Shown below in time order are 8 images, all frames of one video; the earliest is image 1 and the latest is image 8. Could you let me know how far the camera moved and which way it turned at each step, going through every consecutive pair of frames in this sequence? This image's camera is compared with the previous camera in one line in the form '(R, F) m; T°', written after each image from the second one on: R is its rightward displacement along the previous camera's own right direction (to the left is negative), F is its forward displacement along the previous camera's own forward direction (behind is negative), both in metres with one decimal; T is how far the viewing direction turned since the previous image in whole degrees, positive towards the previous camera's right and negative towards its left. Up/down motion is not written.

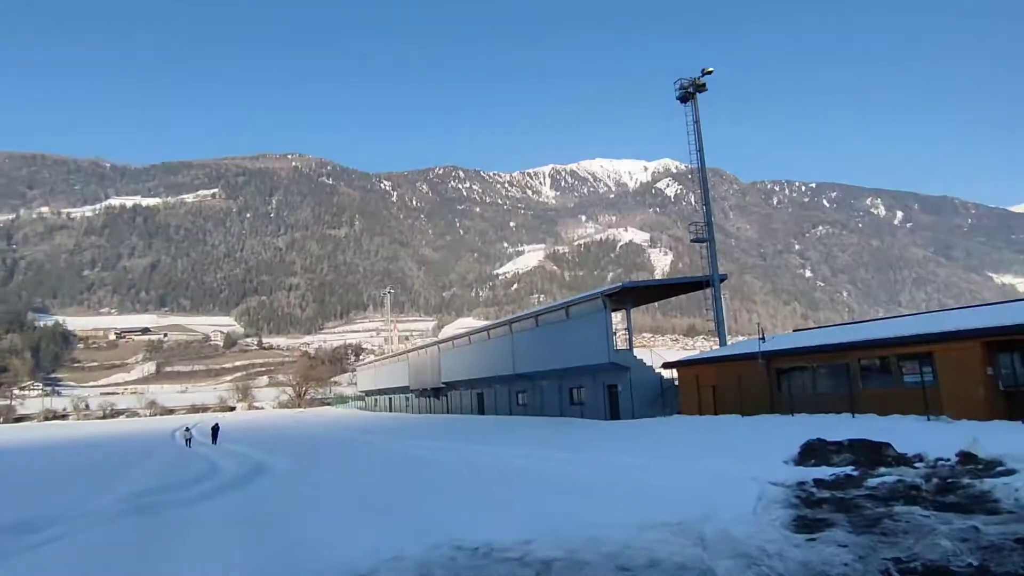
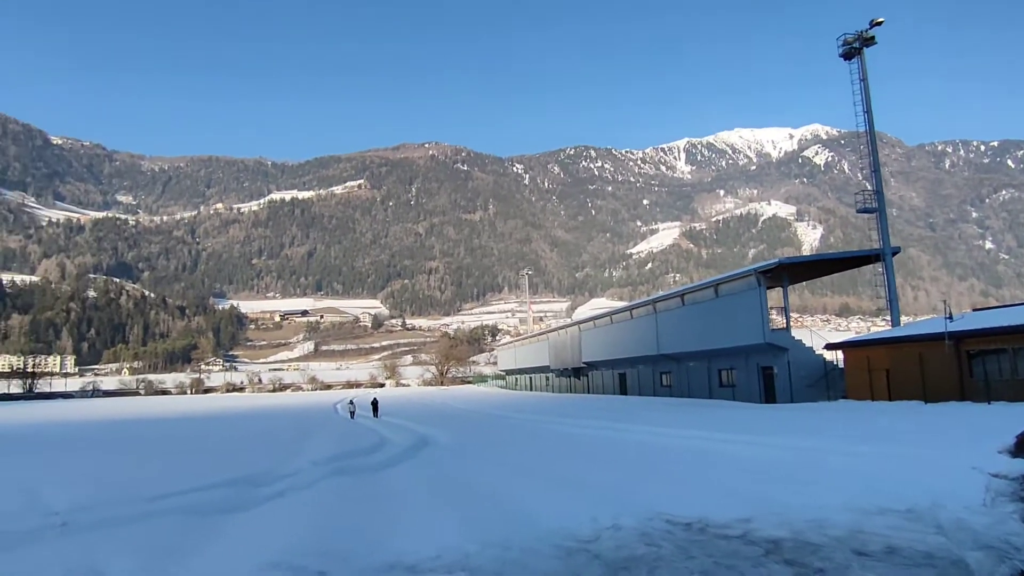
(-0.5, -0.1) m; -12°
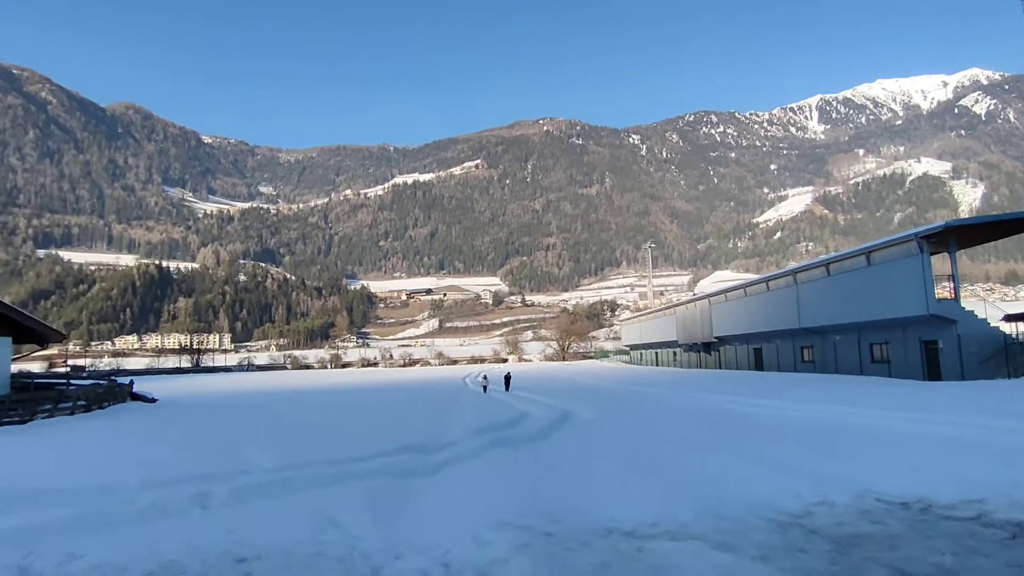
(-0.5, -0.1) m; -10°
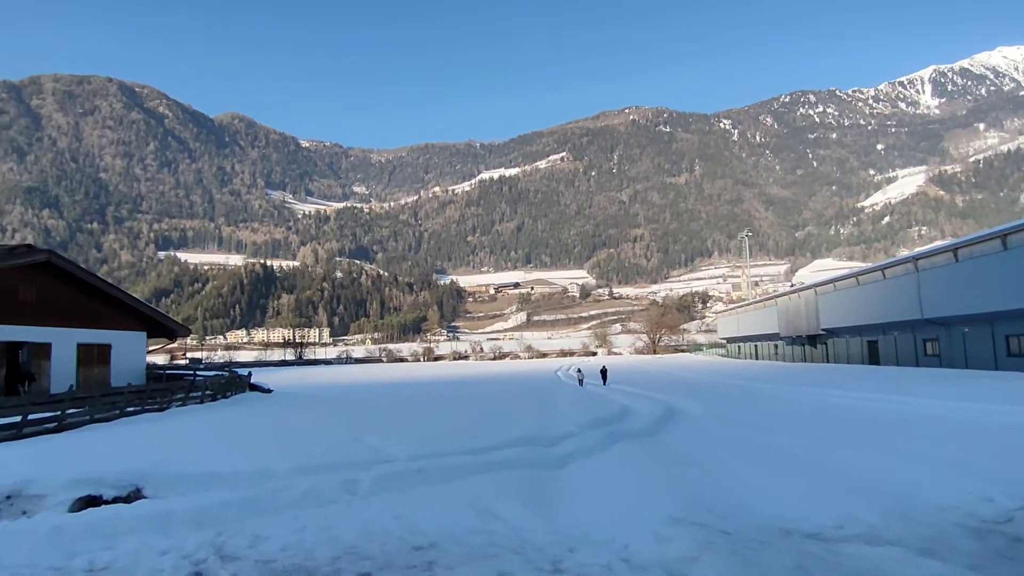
(-0.4, 0.0) m; -8°
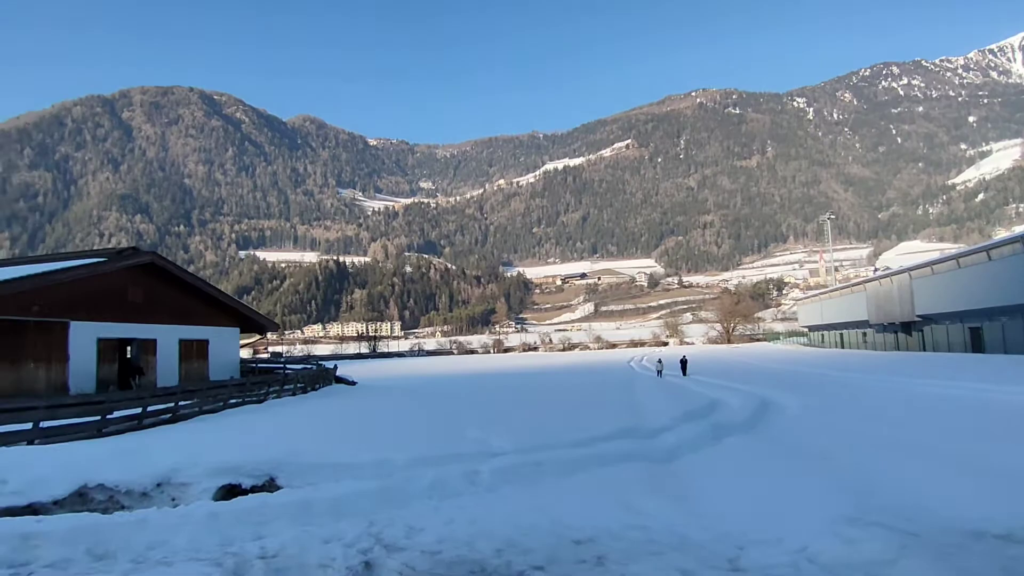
(-0.5, 0.0) m; -6°
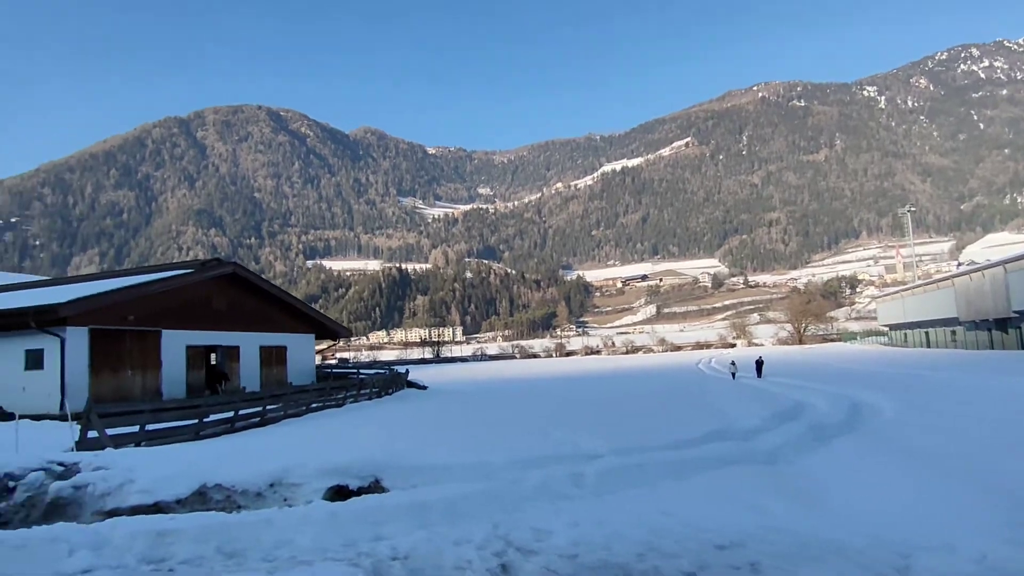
(-0.4, +0.1) m; -5°
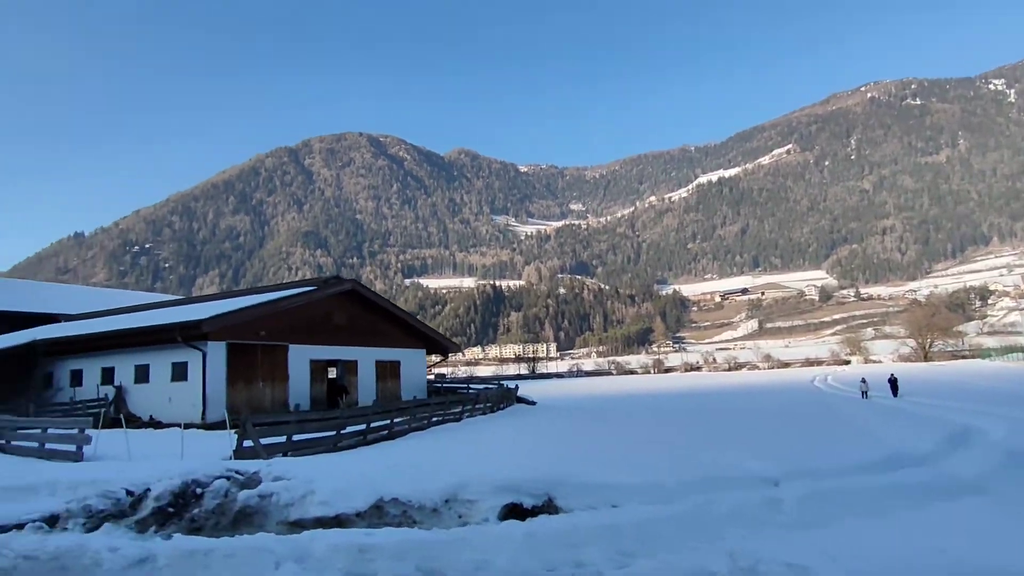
(-0.8, +0.3) m; -8°
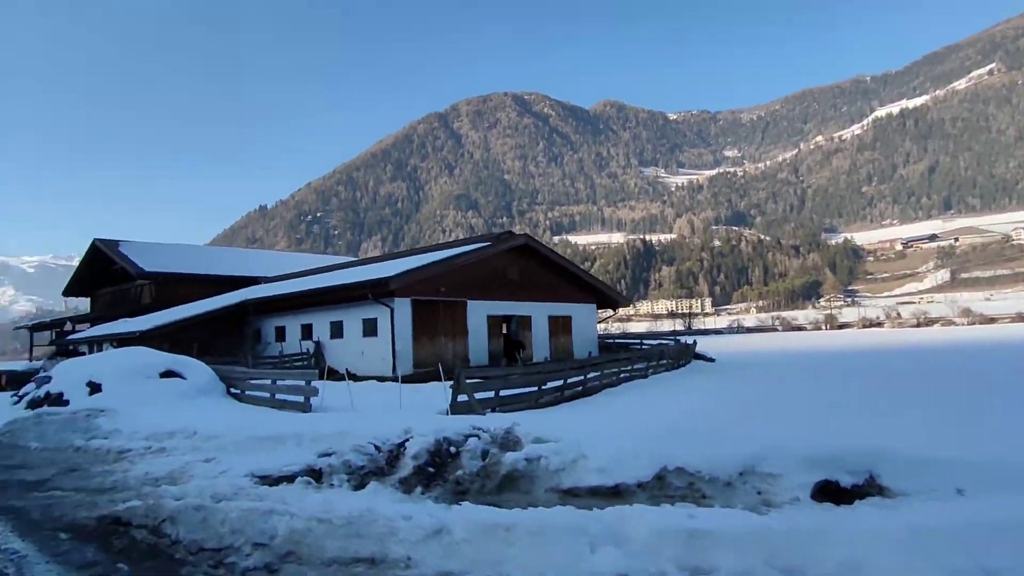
(-1.2, +0.8) m; -13°
